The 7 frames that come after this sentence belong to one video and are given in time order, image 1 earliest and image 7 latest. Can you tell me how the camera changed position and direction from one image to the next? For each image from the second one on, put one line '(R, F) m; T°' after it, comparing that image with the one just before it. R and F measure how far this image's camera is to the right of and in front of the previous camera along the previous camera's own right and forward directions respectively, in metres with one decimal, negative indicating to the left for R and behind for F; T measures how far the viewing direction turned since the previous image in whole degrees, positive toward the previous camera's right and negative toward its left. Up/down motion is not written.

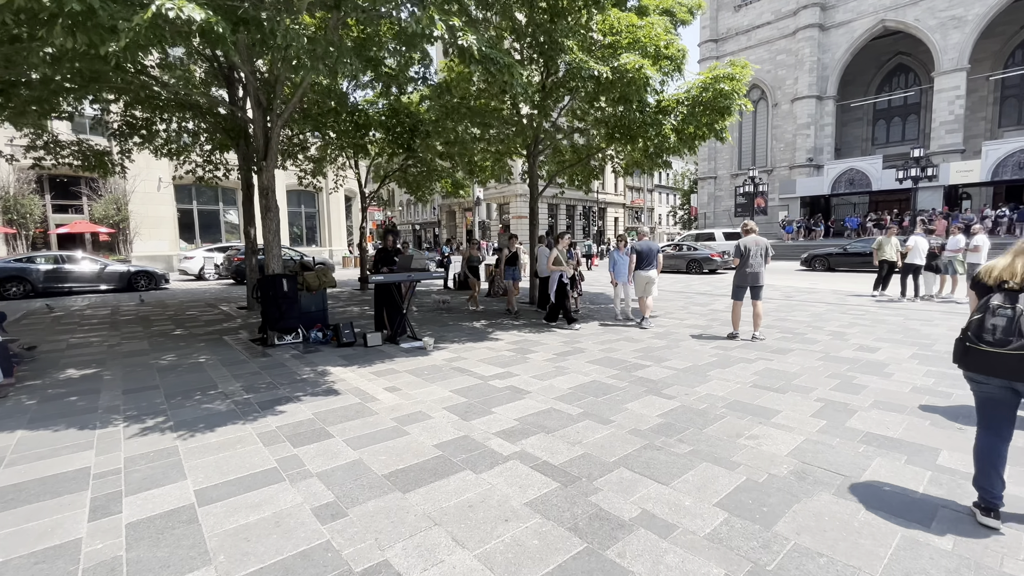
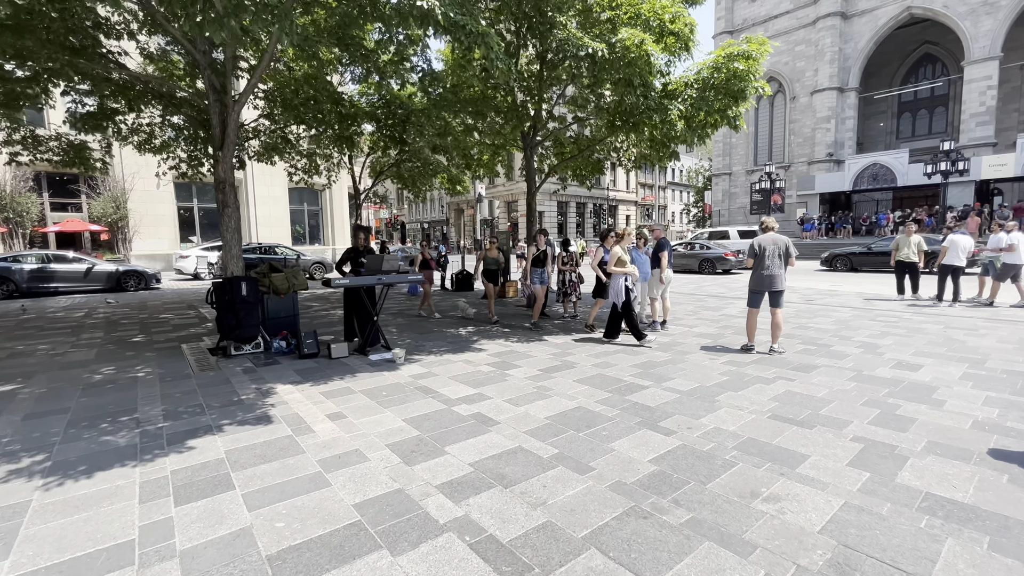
(+0.4, +0.8) m; -2°
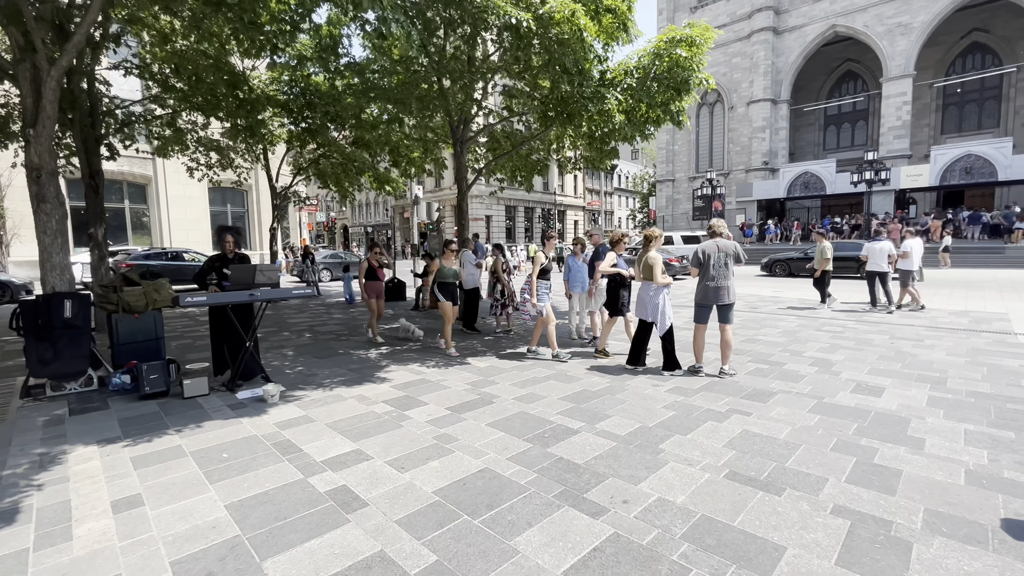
(+0.5, +1.0) m; +6°
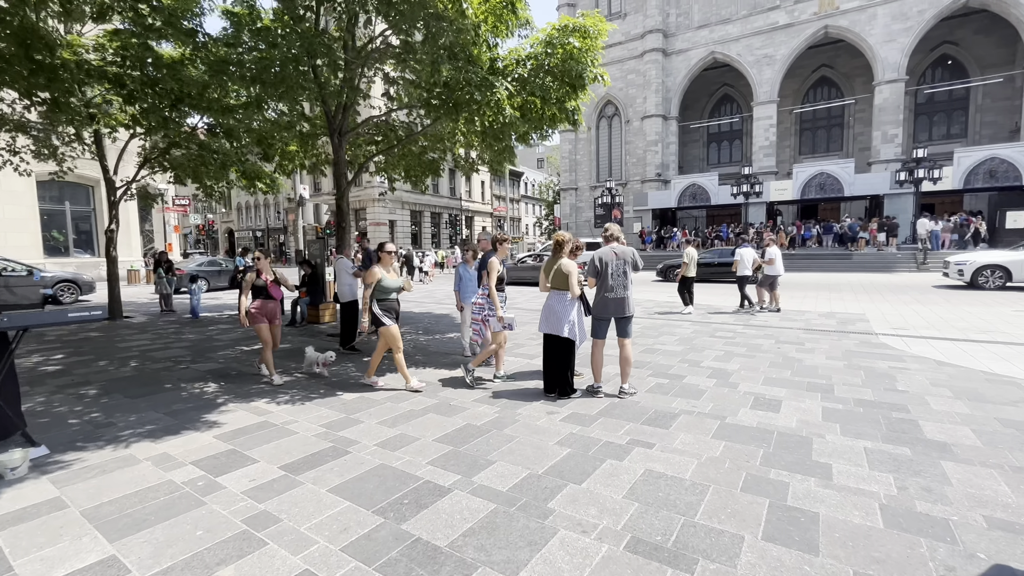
(+0.4, +0.8) m; +11°
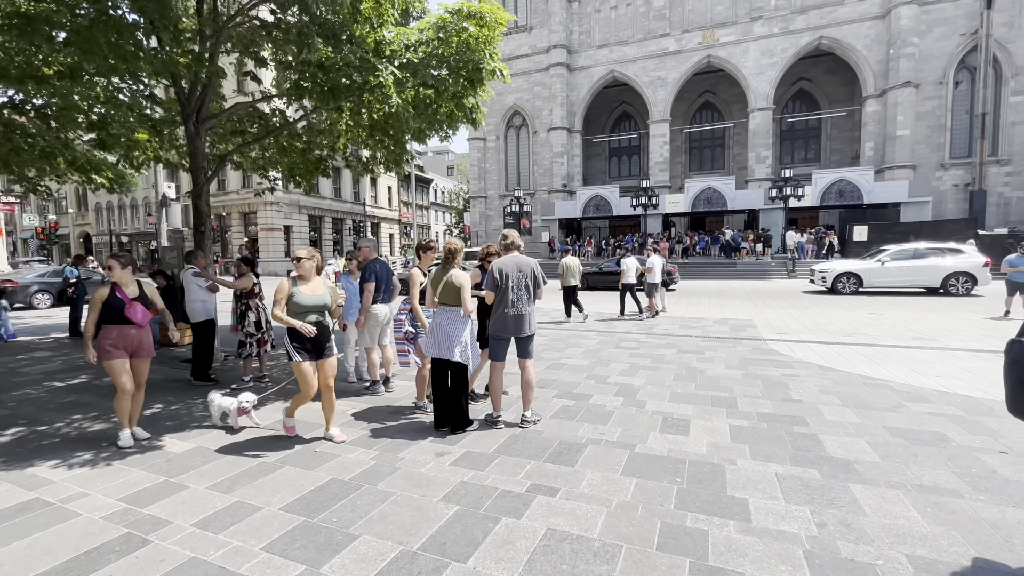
(+0.3, +0.6) m; +11°
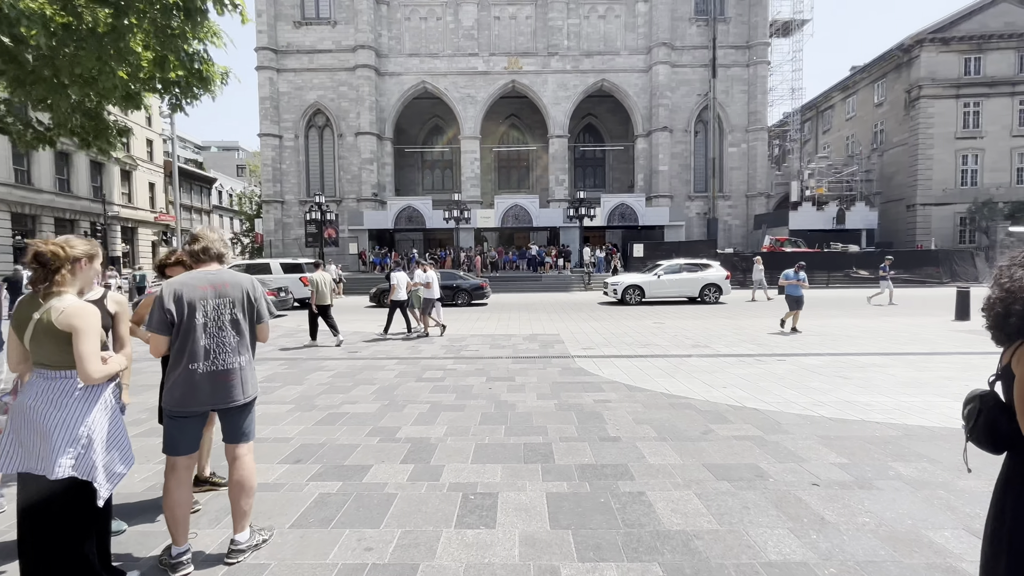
(+0.6, +1.3) m; +22°
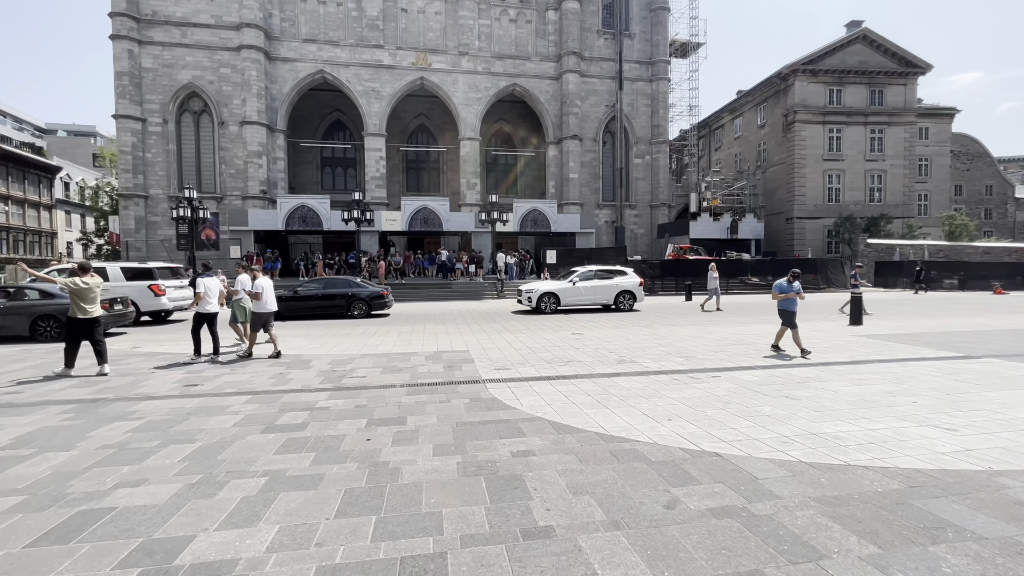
(+0.2, +1.6) m; +11°
